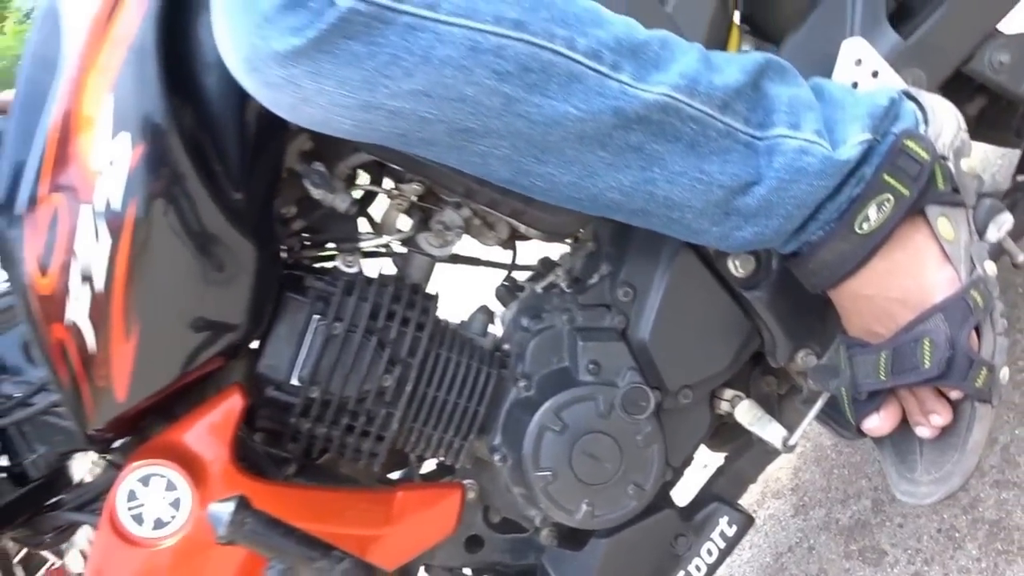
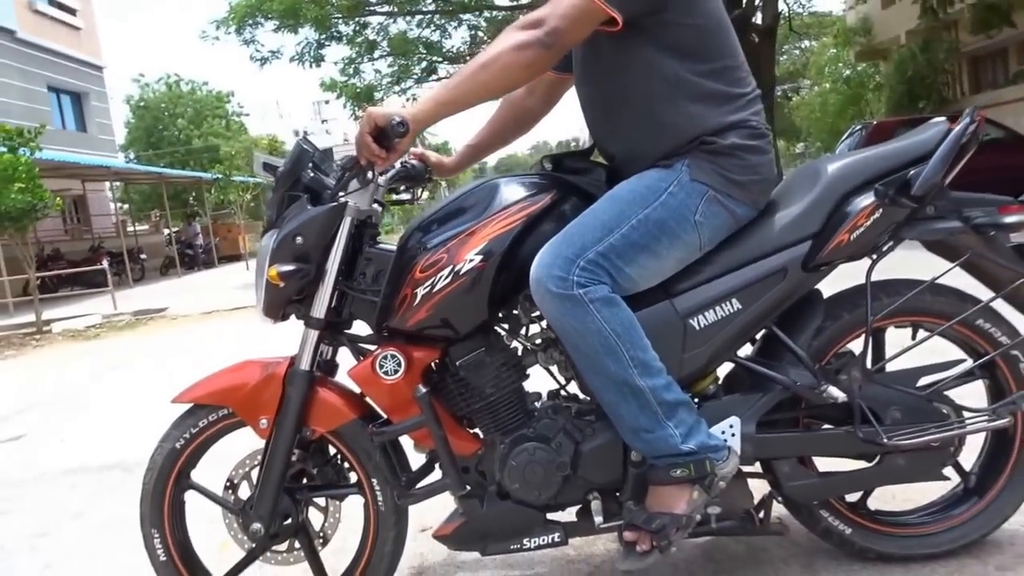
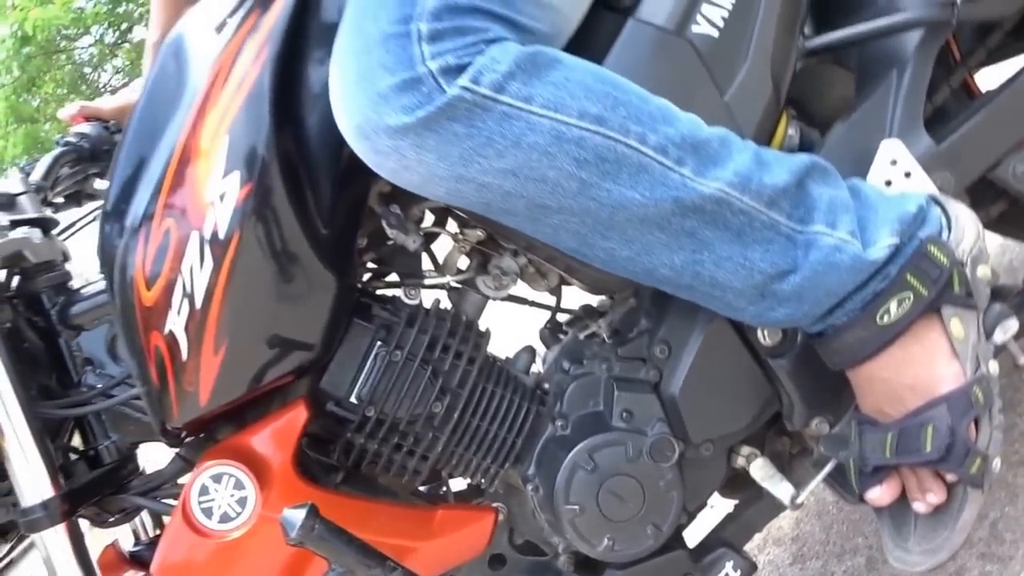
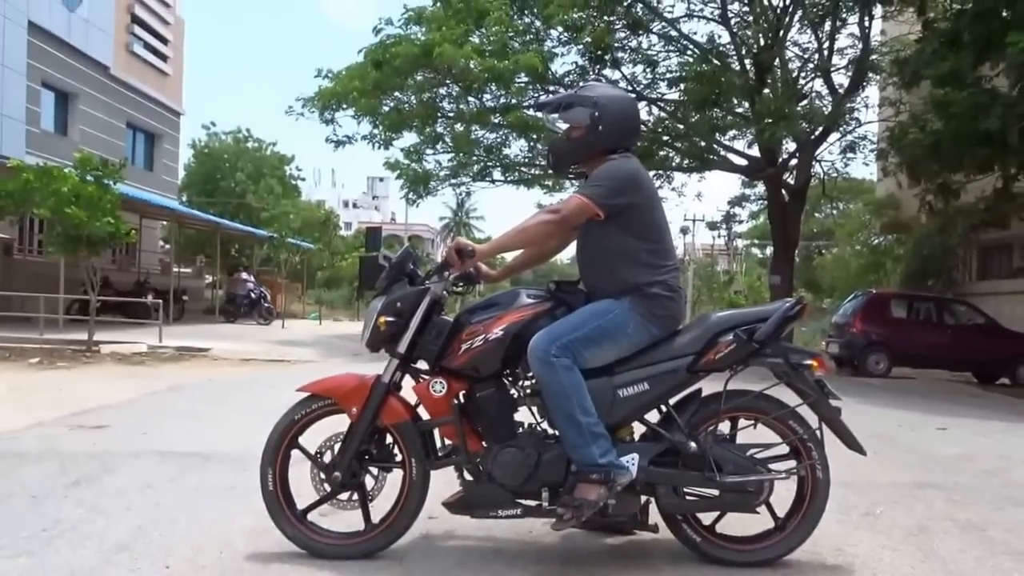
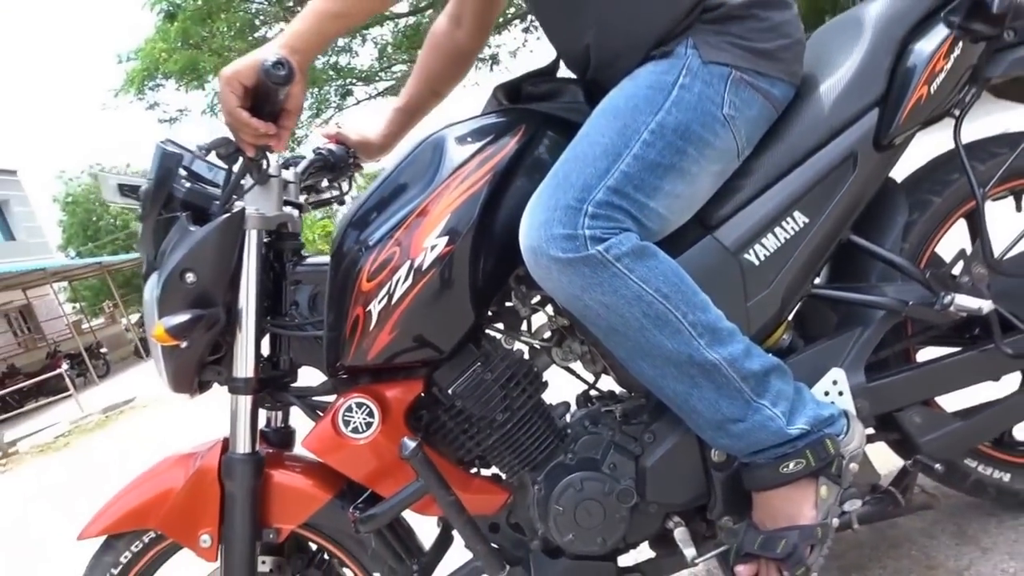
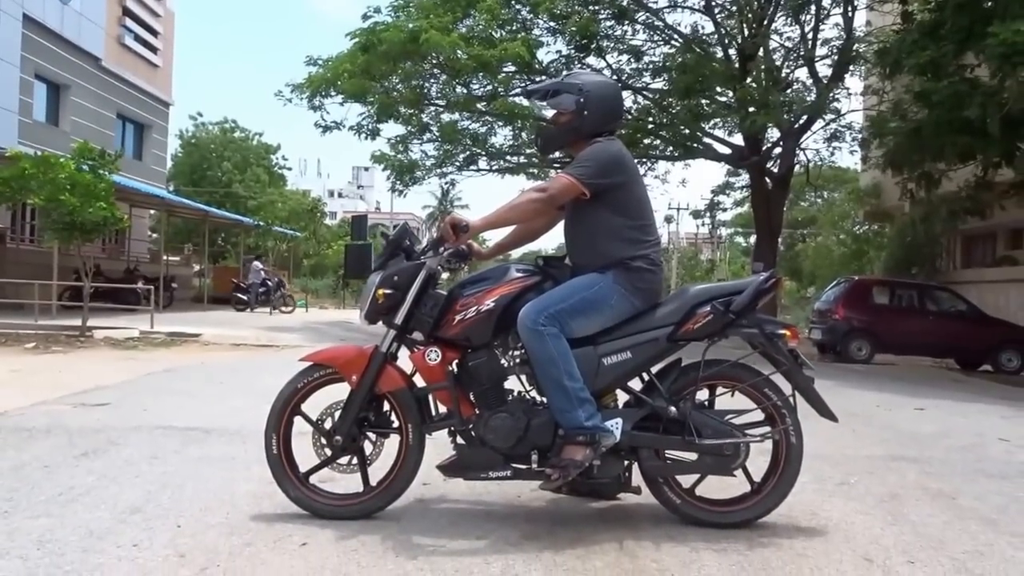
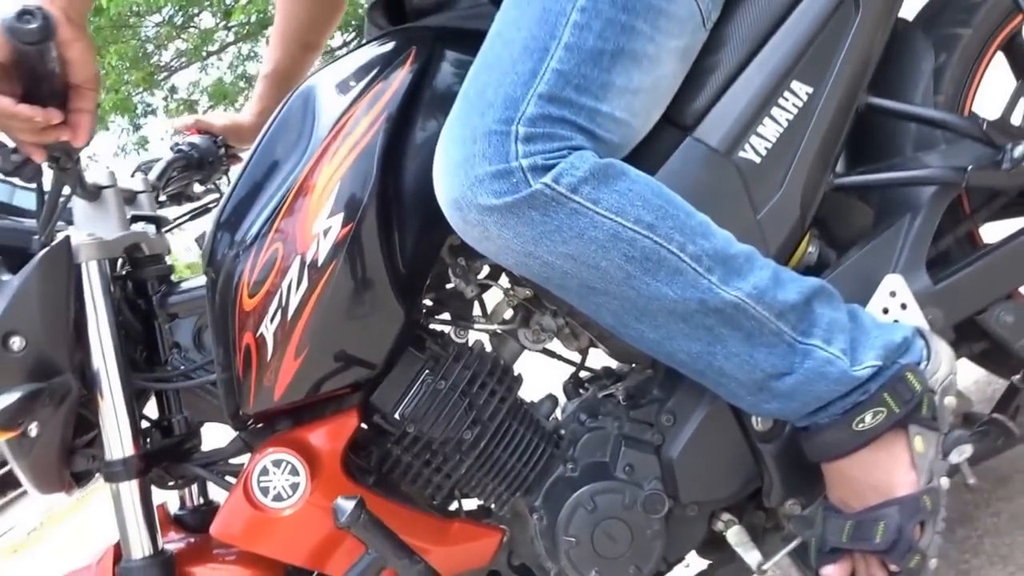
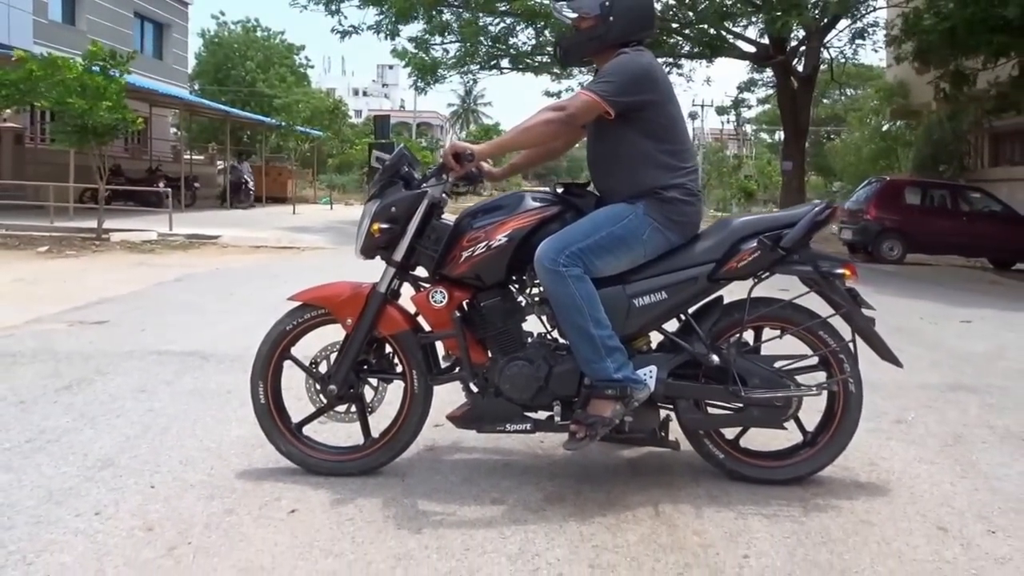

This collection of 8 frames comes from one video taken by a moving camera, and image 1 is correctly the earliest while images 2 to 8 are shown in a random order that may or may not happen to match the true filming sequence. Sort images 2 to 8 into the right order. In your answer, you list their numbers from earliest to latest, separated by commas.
3, 7, 5, 2, 8, 4, 6
